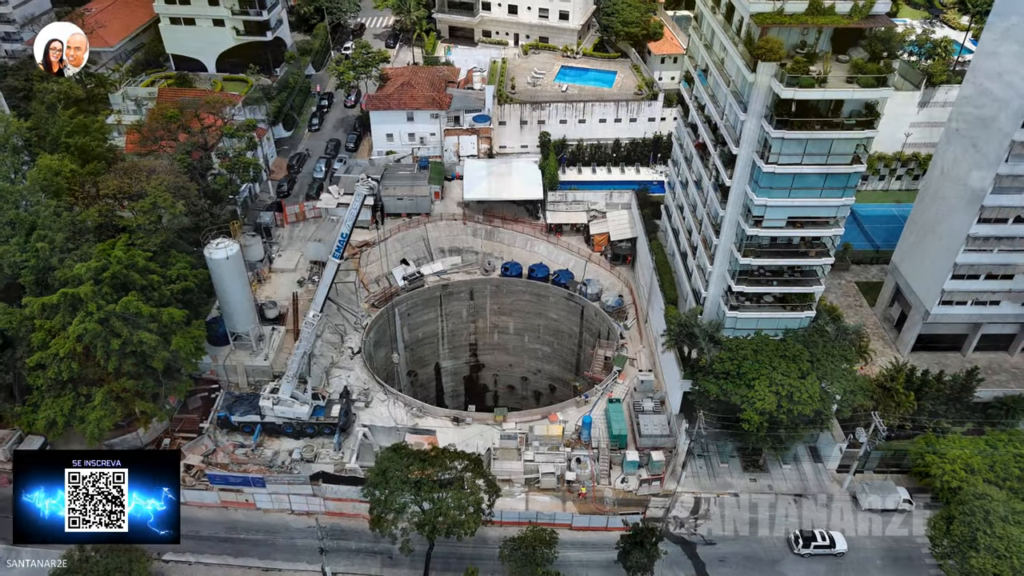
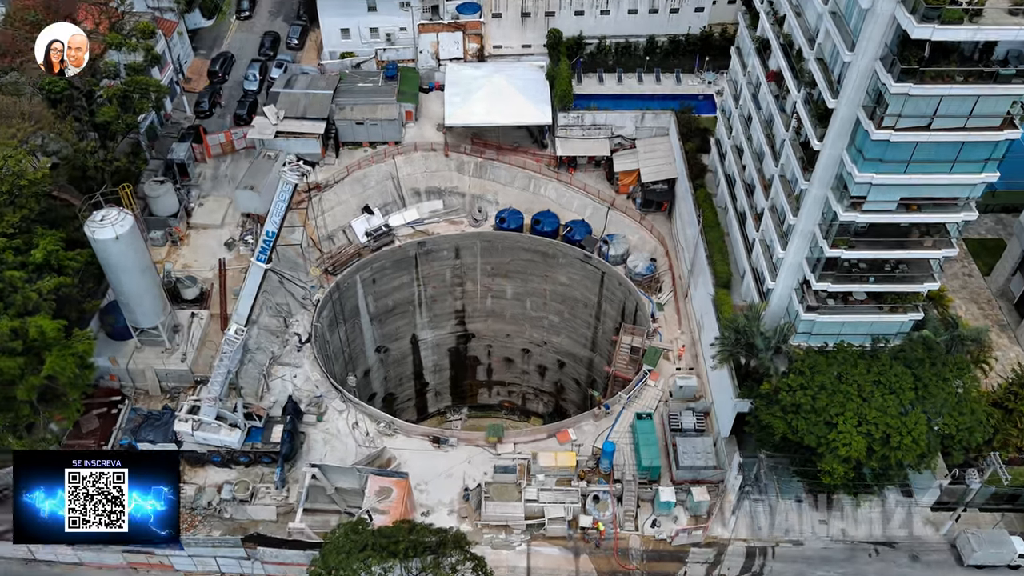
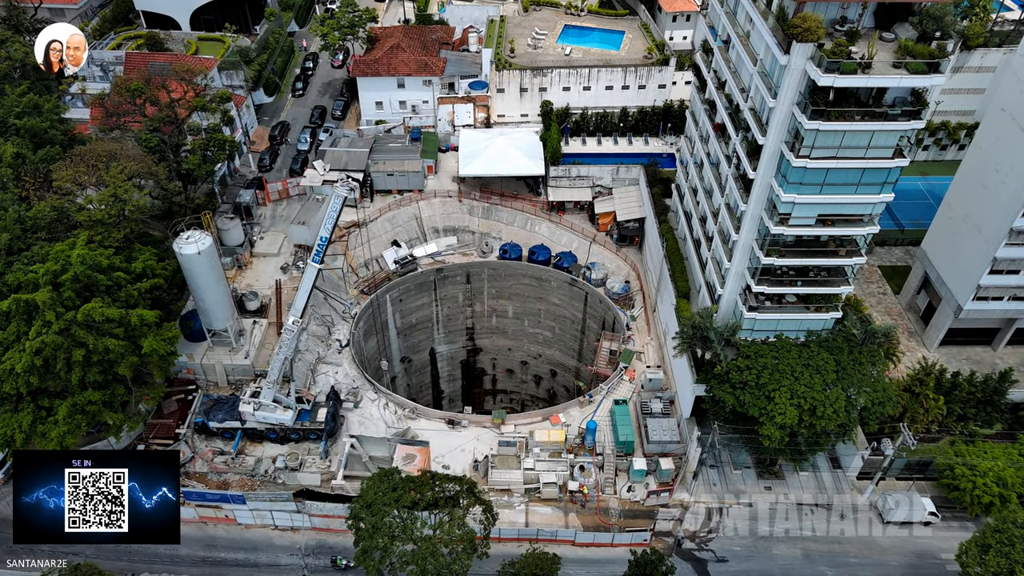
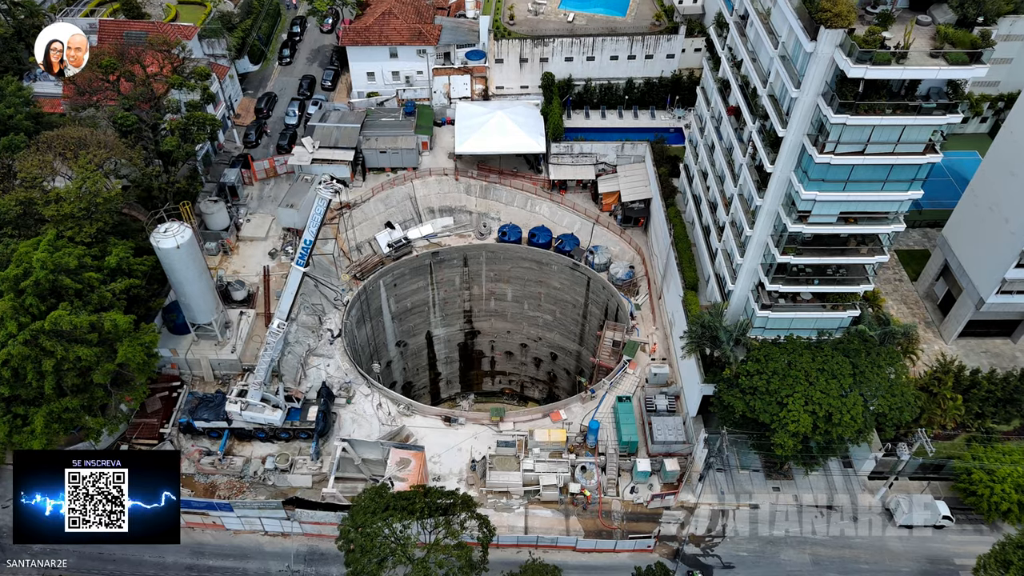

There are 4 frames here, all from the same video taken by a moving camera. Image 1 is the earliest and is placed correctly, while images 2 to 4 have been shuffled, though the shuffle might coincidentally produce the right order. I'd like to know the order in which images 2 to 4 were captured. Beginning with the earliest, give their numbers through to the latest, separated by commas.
3, 4, 2
